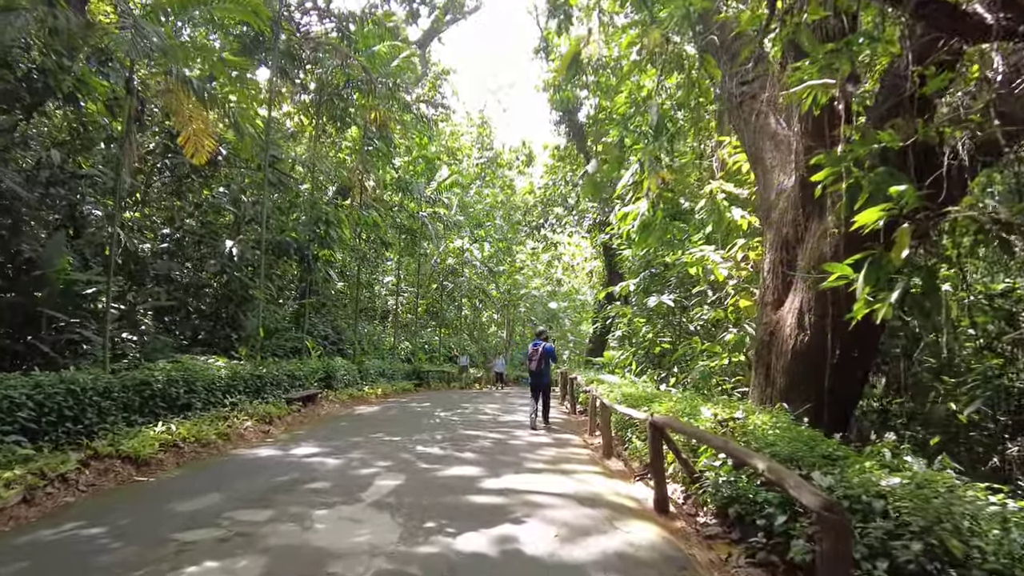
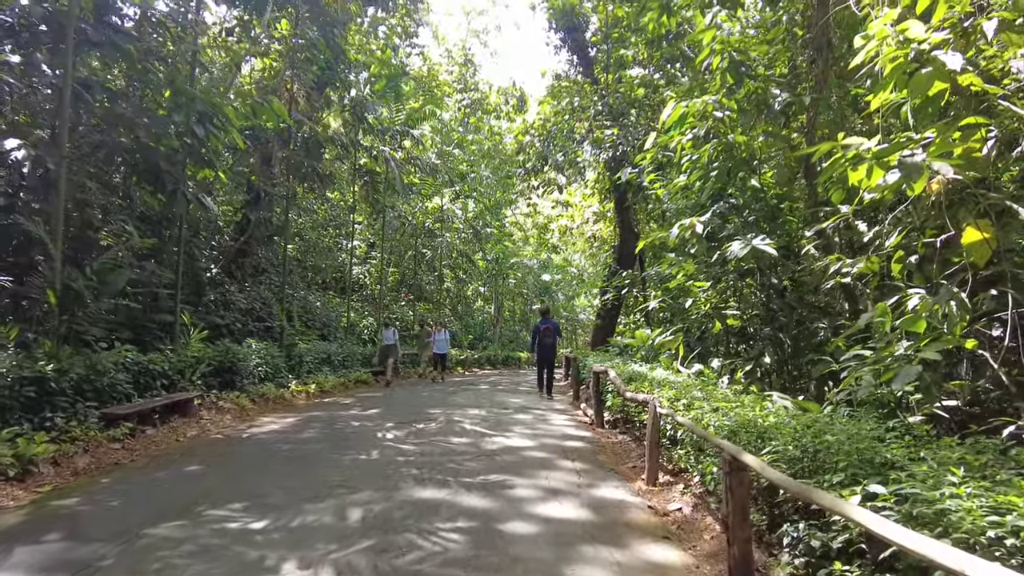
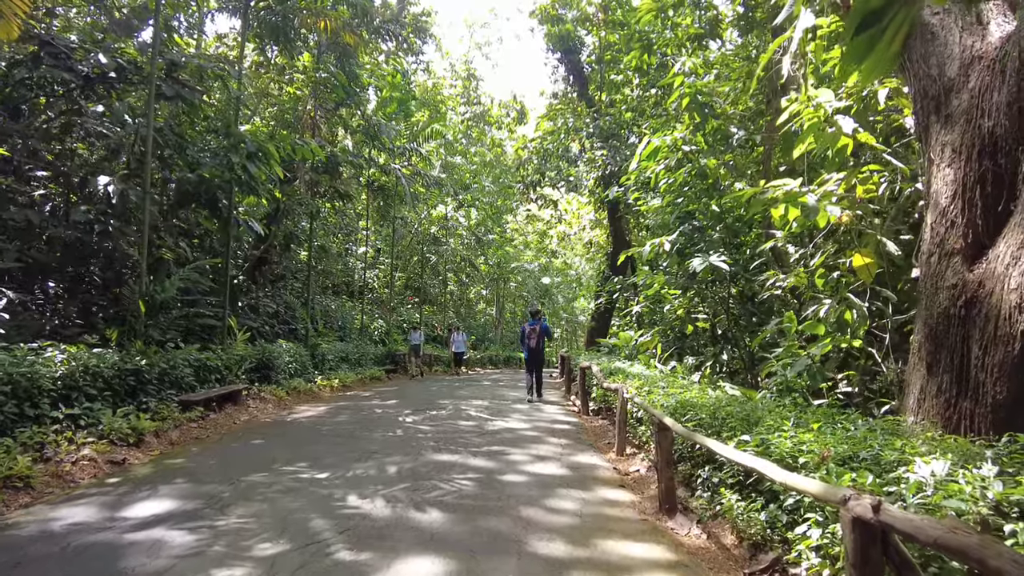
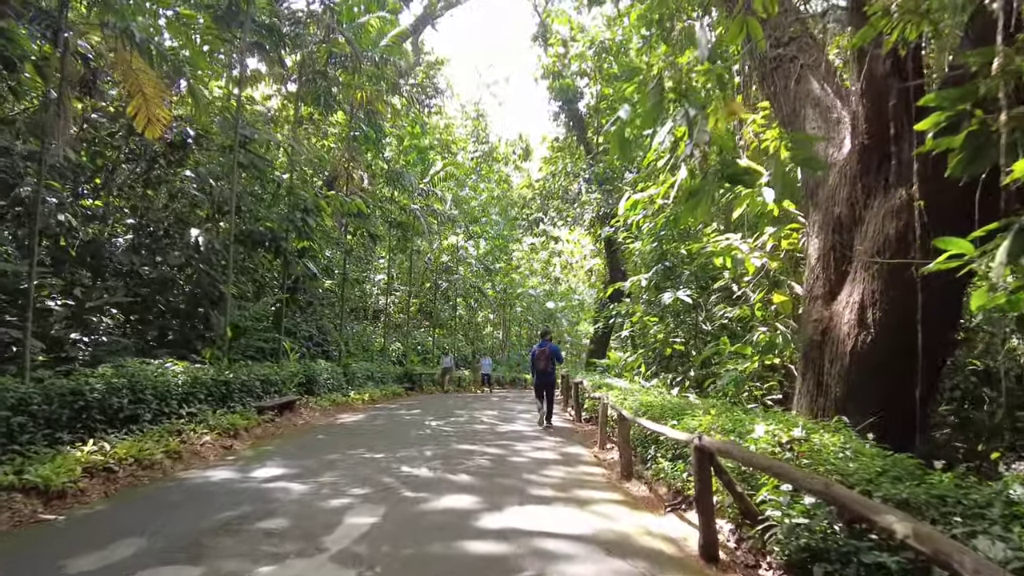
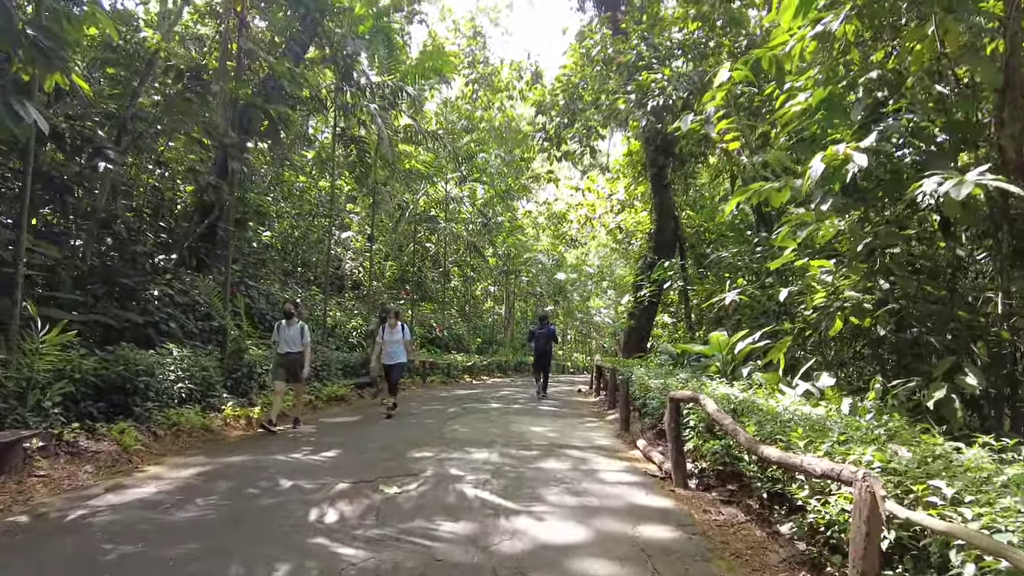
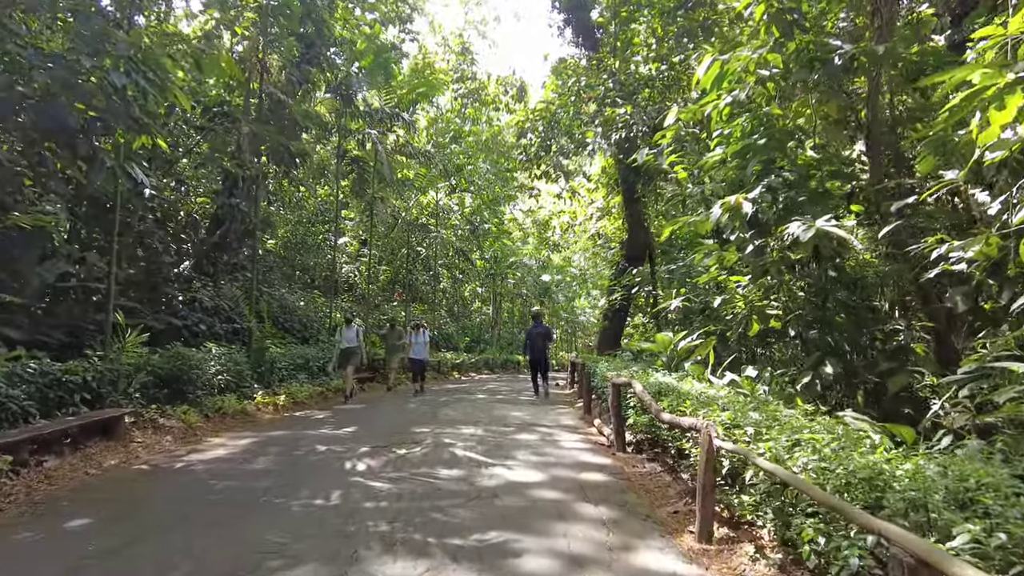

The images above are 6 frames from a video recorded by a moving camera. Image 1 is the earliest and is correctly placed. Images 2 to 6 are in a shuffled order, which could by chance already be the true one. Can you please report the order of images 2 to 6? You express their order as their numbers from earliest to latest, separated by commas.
4, 3, 2, 6, 5
